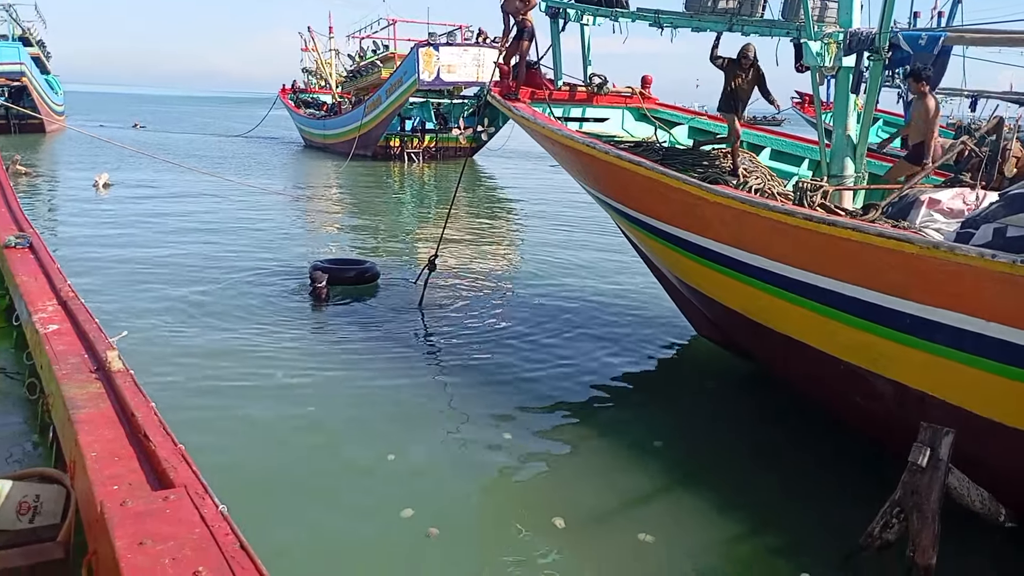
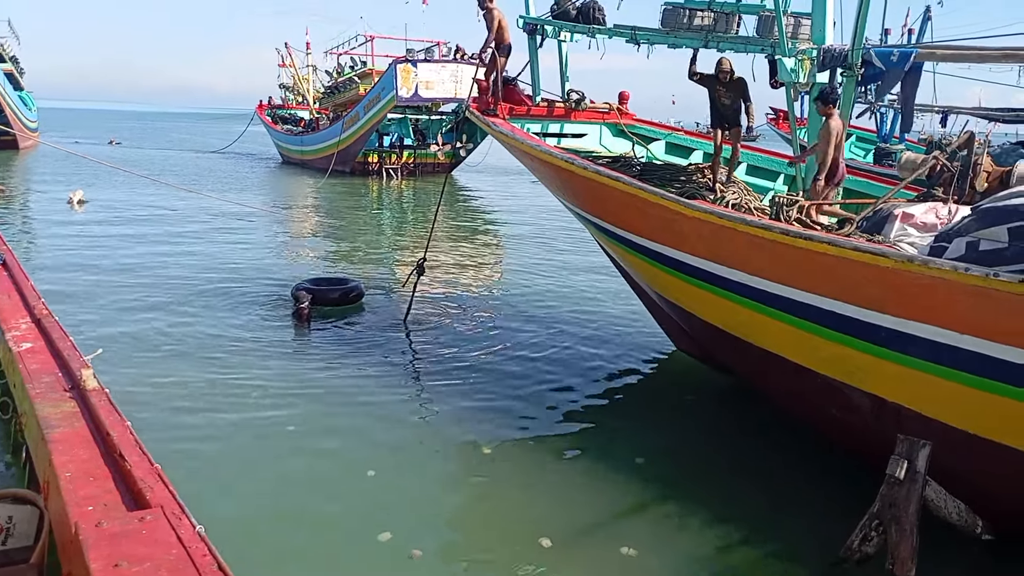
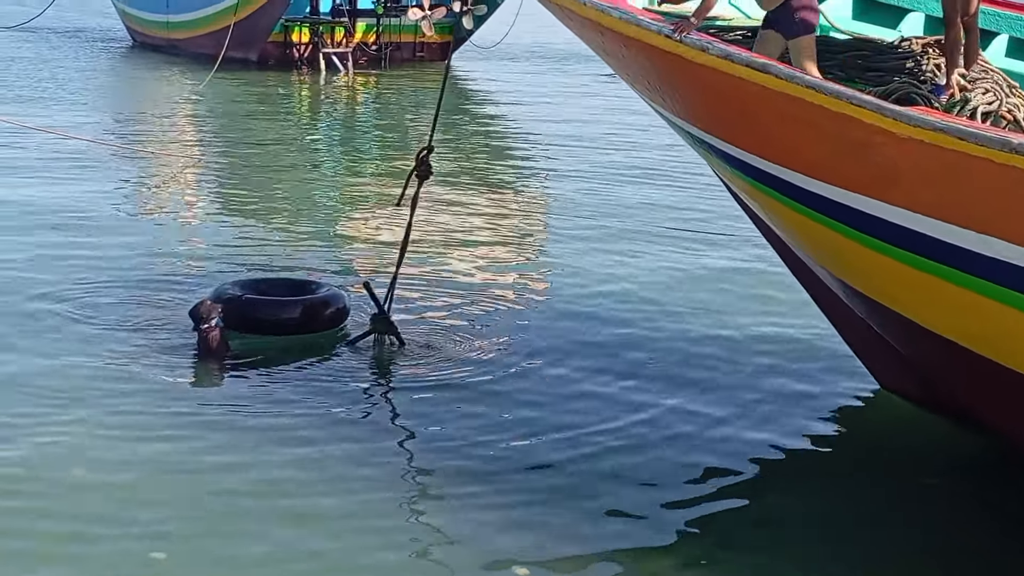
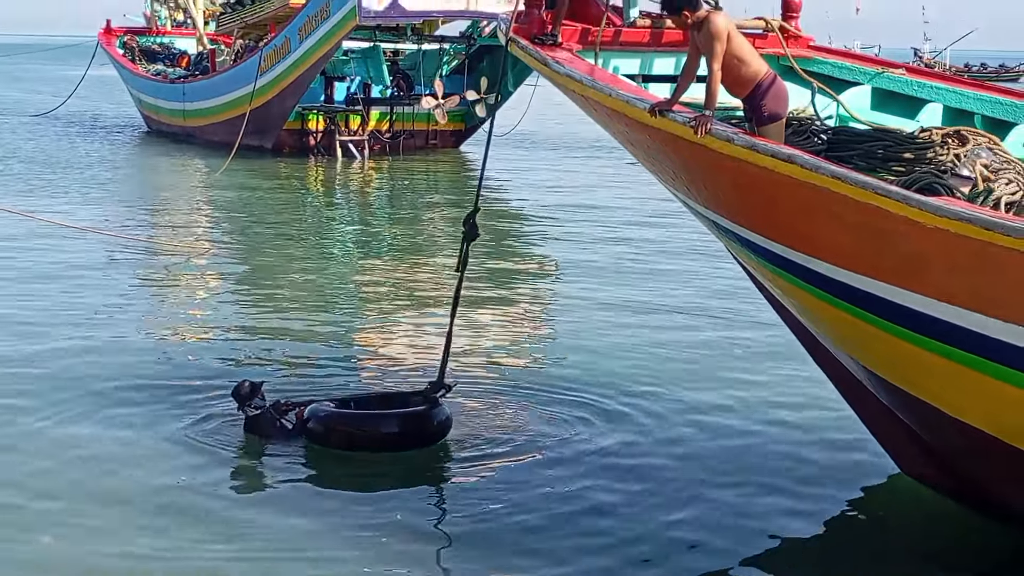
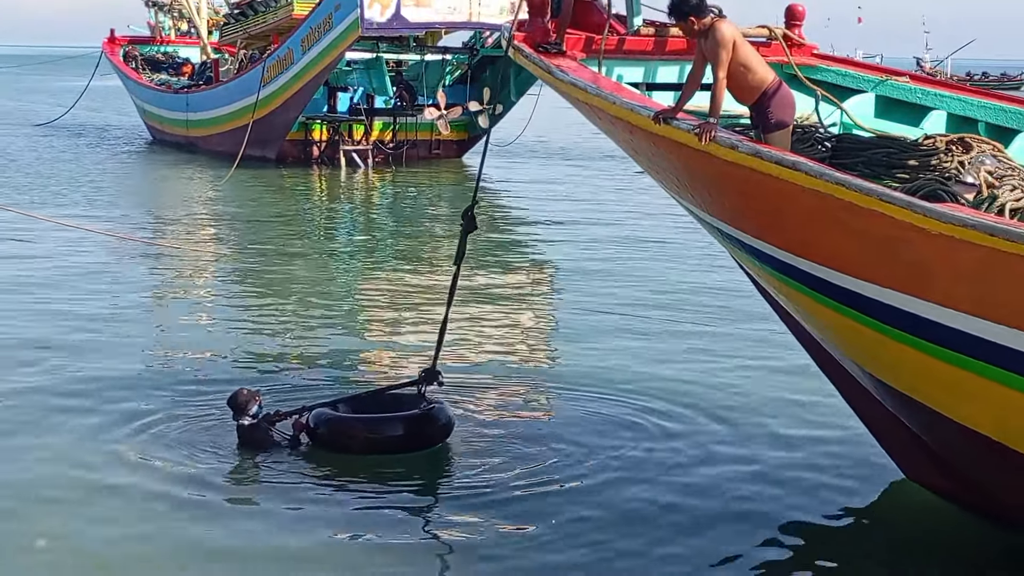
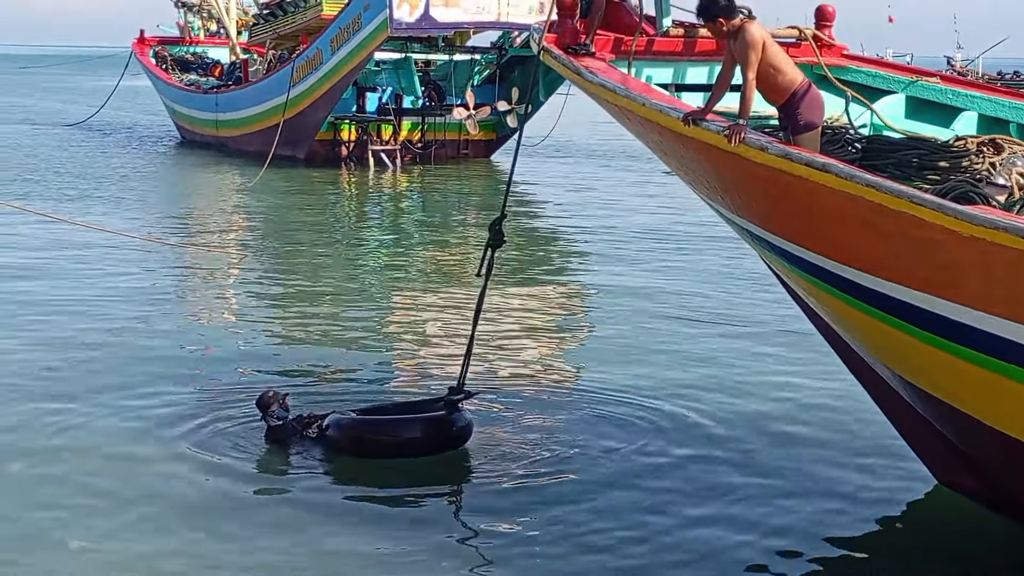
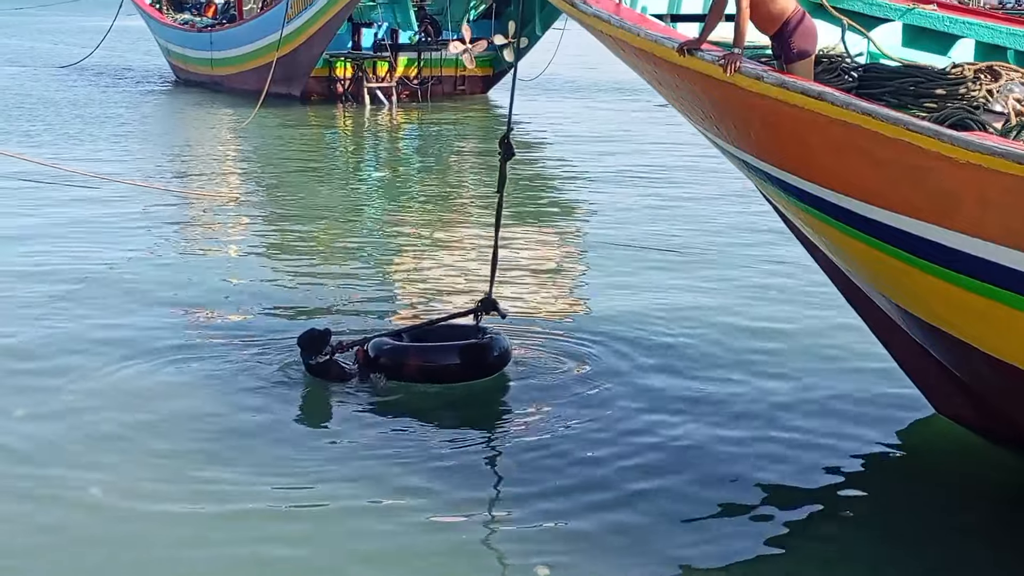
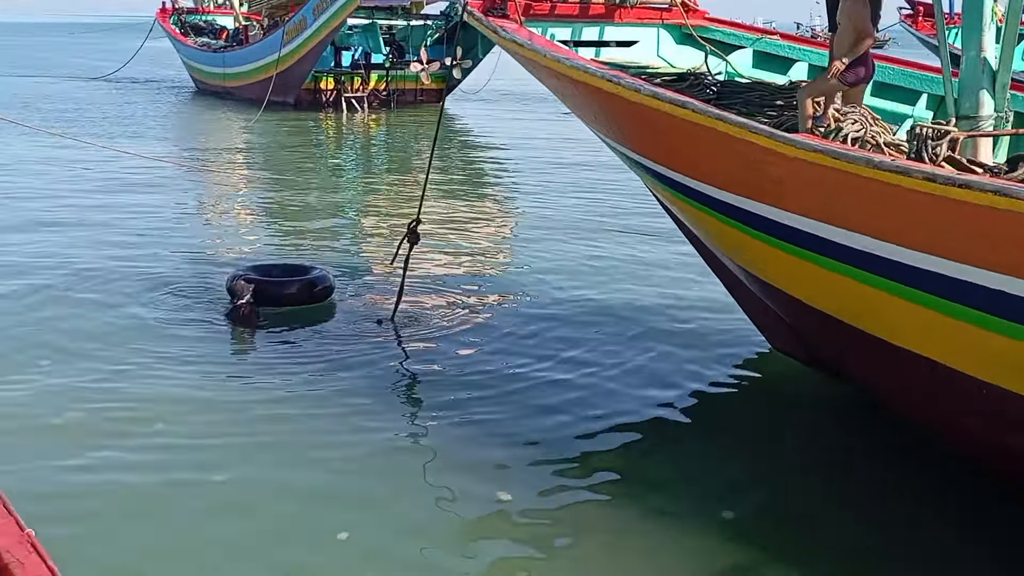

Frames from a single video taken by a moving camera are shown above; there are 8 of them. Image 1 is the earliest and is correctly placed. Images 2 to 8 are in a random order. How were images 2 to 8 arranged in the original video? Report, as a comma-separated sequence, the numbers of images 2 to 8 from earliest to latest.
2, 8, 3, 7, 4, 6, 5
